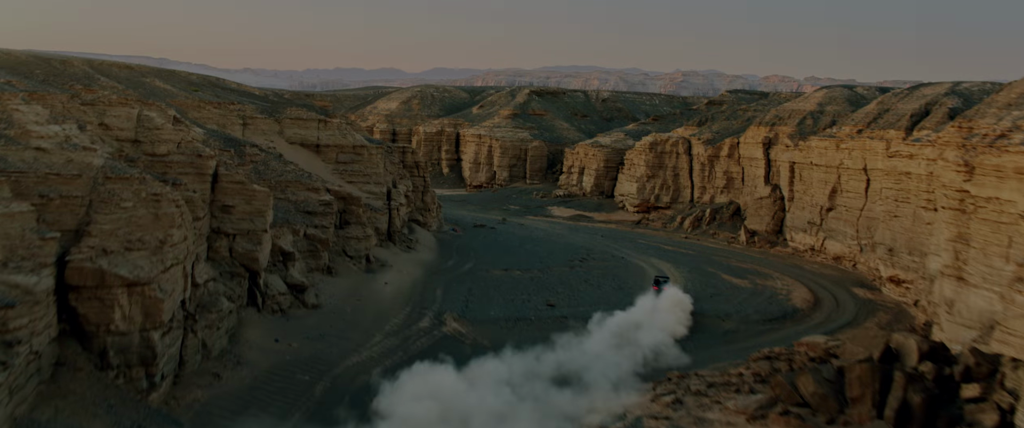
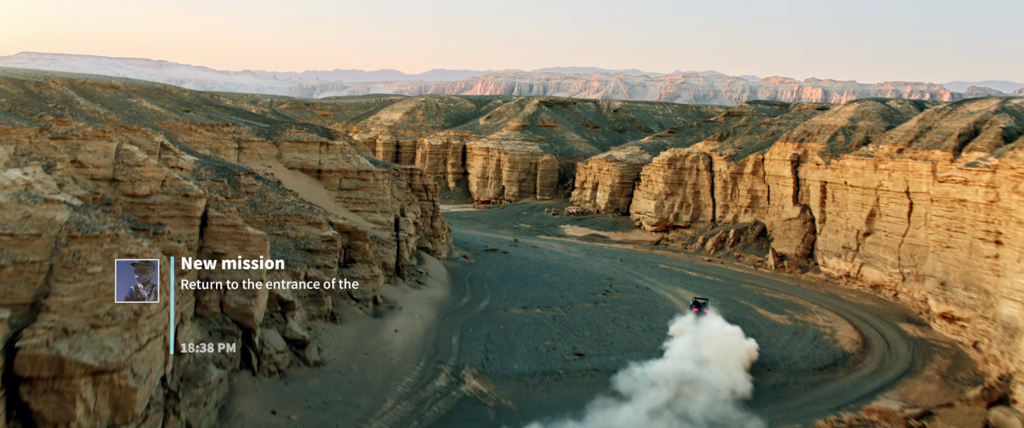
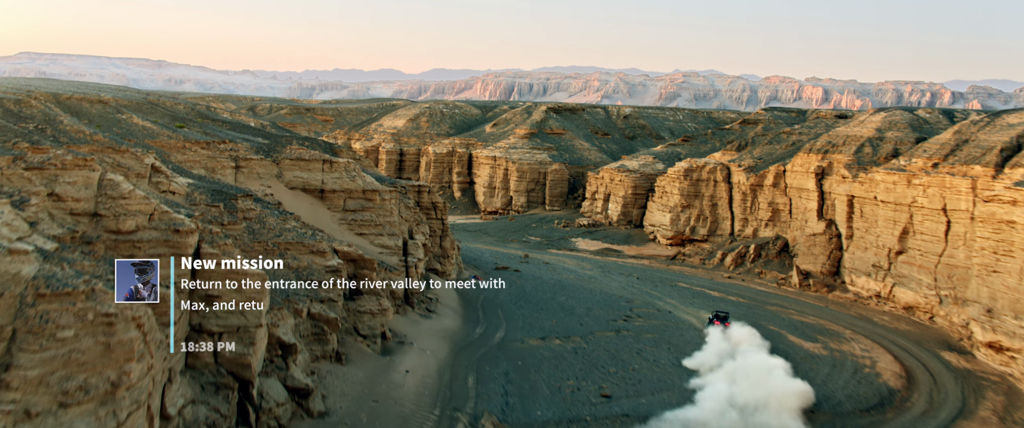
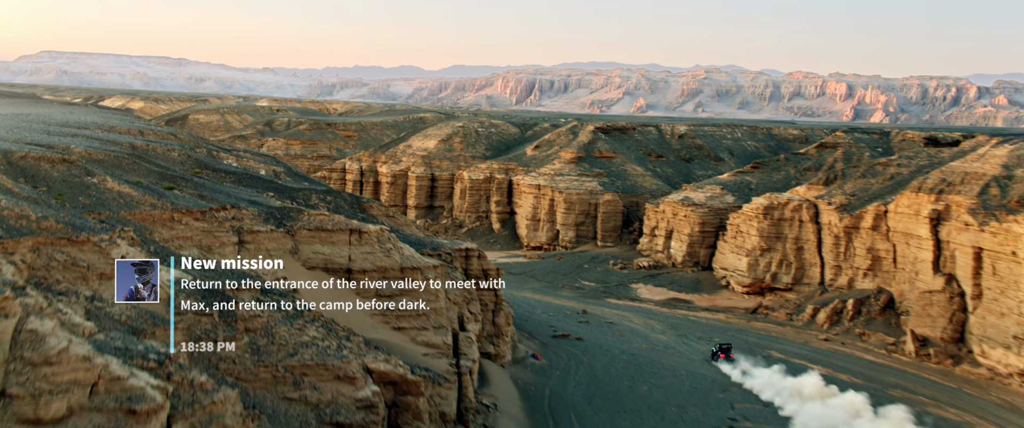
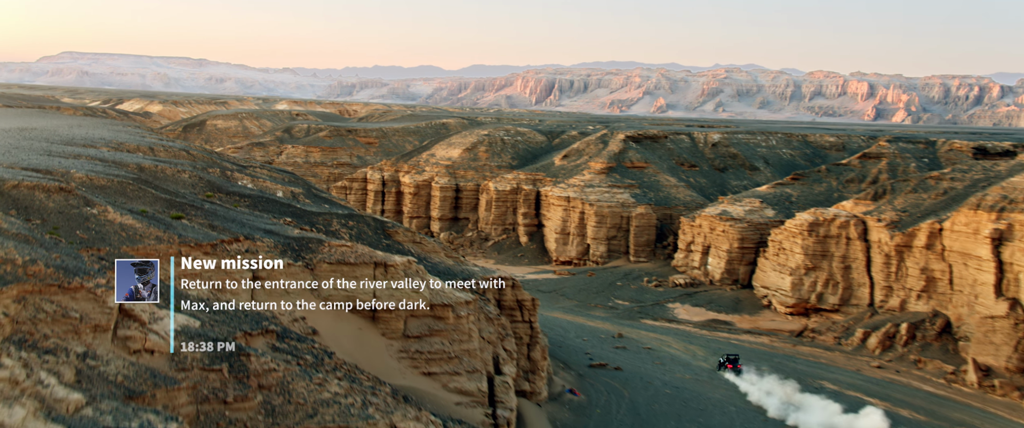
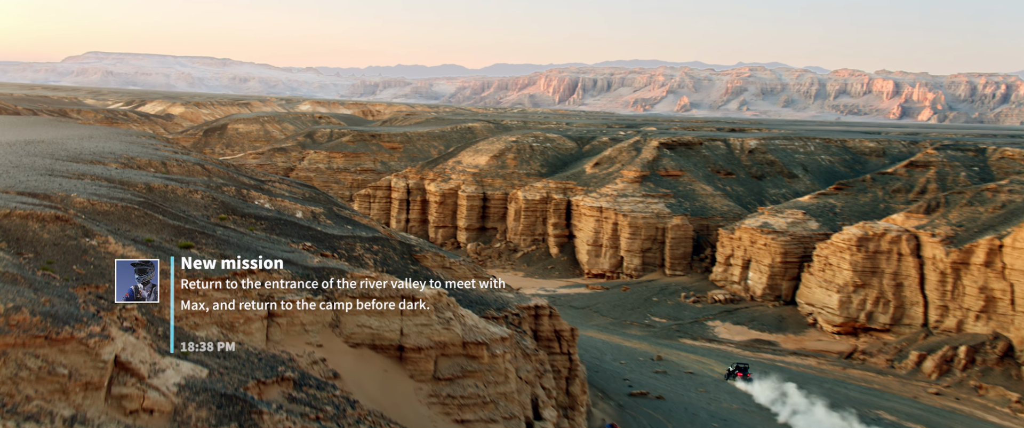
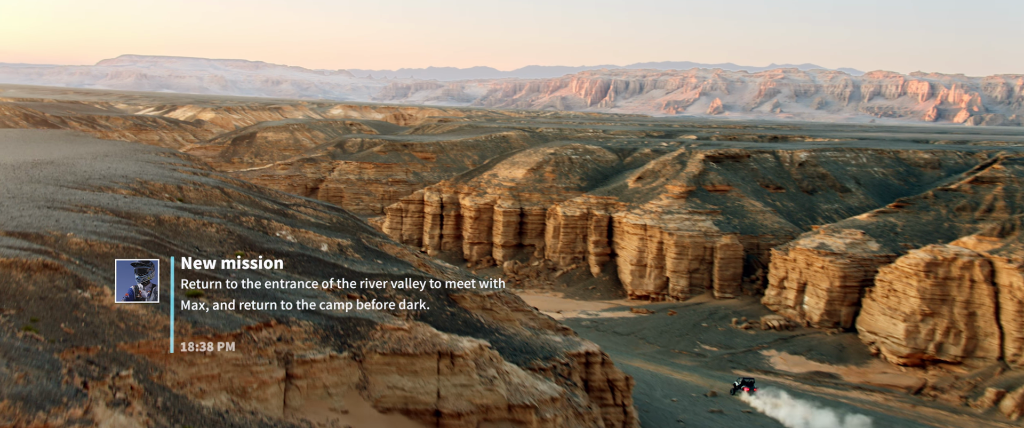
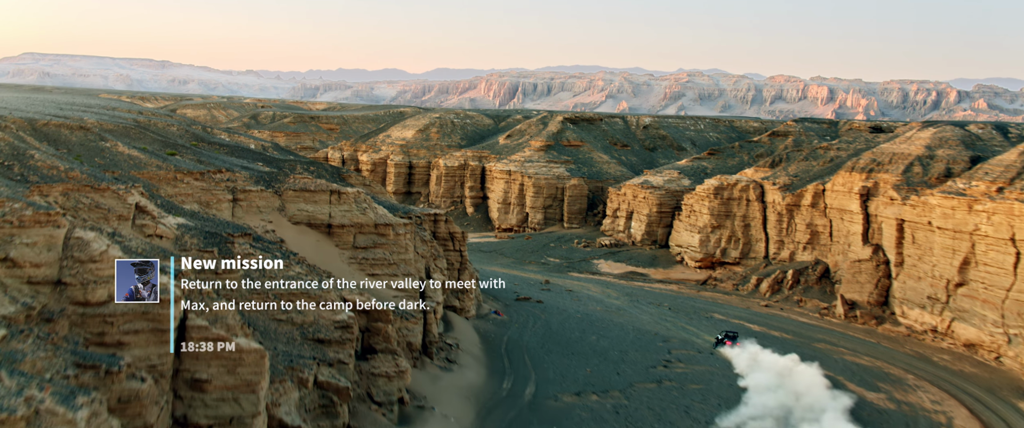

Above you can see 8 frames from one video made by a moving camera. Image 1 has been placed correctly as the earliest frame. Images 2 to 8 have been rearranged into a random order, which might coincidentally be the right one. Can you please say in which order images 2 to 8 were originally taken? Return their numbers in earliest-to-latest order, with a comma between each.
2, 3, 8, 4, 5, 6, 7
